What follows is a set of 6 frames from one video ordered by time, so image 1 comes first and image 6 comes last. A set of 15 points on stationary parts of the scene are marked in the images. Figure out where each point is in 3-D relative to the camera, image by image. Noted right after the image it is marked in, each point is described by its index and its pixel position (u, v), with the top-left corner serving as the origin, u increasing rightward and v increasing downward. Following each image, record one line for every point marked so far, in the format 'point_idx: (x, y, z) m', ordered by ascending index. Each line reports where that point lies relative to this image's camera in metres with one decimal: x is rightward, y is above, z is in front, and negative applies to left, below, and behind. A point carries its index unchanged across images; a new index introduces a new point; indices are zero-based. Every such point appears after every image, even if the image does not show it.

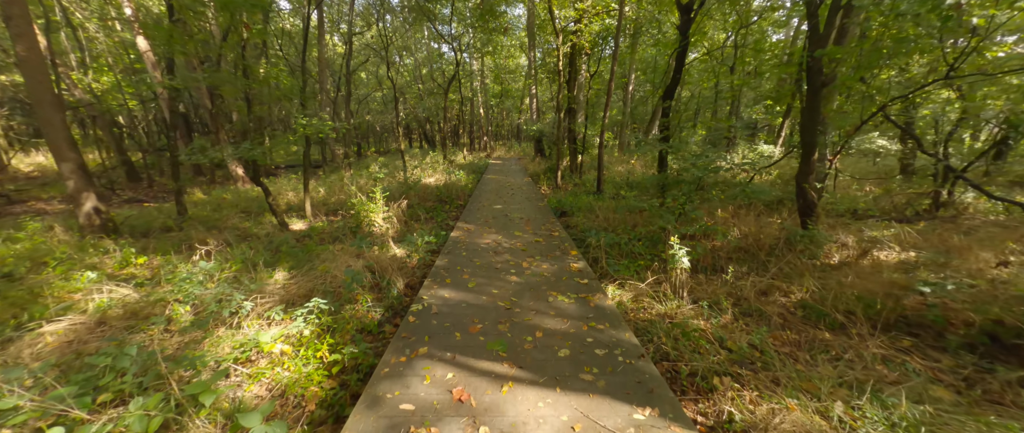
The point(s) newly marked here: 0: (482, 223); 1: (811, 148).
0: (-0.4, -0.1, +4.7) m
1: (+3.4, +0.8, +3.9) m
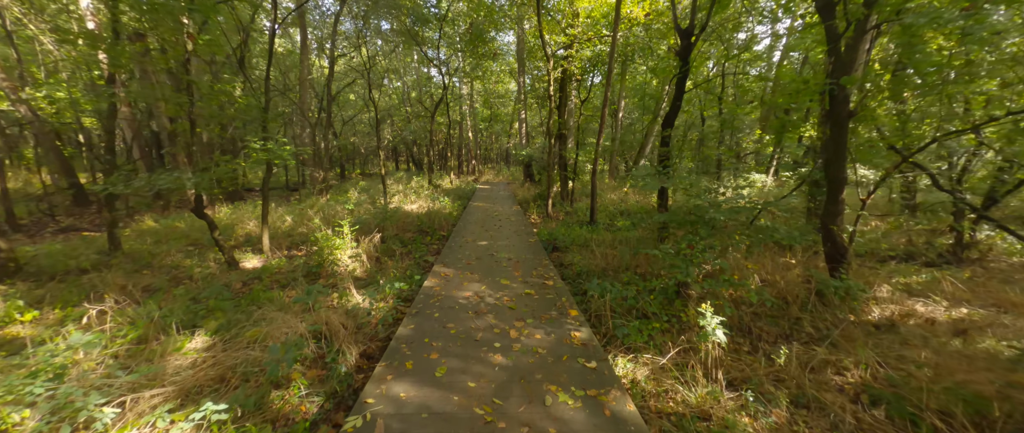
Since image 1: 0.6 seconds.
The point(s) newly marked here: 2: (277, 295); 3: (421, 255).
0: (-0.6, -0.6, +4.0) m
1: (+3.2, +0.3, +3.4) m
2: (-2.5, -0.8, +3.7) m
3: (-1.5, -0.6, +5.6) m
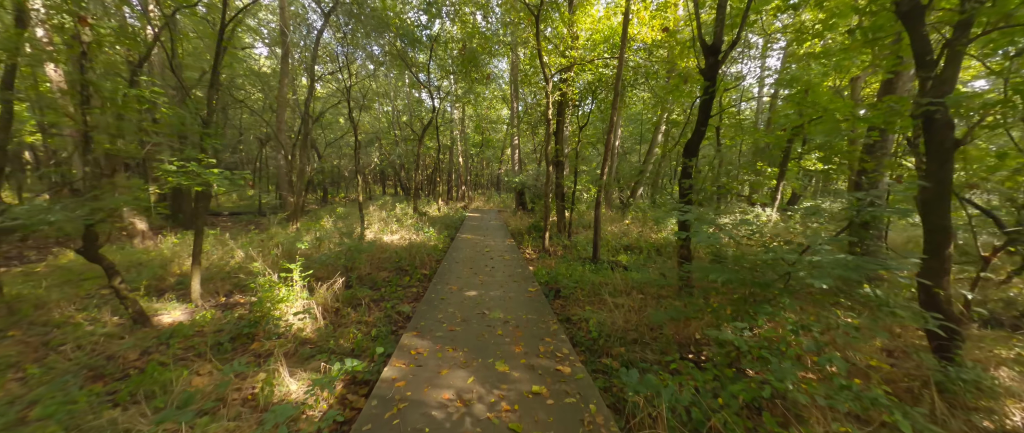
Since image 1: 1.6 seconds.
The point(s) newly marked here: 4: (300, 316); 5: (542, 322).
0: (-0.6, -1.0, +3.0) m
1: (+3.2, -0.1, +2.6) m
2: (-2.5, -1.2, +2.6) m
3: (-1.5, -1.1, +4.6) m
4: (-2.2, -1.0, +3.6) m
5: (+0.3, -1.0, +3.4) m
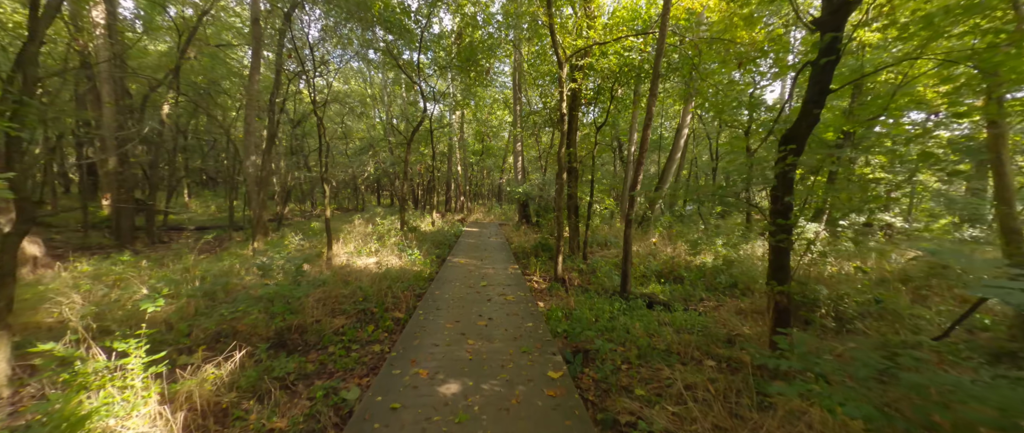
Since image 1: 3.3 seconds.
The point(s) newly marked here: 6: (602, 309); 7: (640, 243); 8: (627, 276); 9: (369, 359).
0: (-0.5, -1.2, +1.3) m
1: (+3.3, -0.4, +0.9) m
2: (-2.5, -1.4, +0.9) m
3: (-1.5, -1.4, +2.9) m
4: (-2.1, -1.3, +1.9) m
5: (+0.3, -1.3, +1.7) m
6: (+1.3, -1.3, +4.8) m
7: (+3.3, -0.7, +9.1) m
8: (+1.9, -1.0, +5.6) m
9: (-1.4, -1.4, +3.4) m
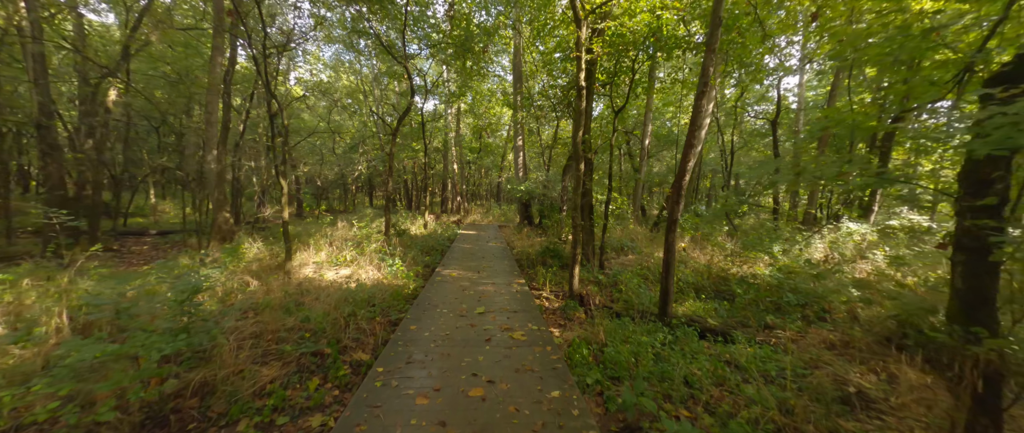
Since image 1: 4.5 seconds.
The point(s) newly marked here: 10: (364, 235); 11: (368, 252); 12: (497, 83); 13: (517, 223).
0: (-0.4, -1.2, 0.0) m
1: (+3.4, -0.3, -0.4) m
2: (-2.4, -1.4, -0.4) m
3: (-1.4, -1.4, +1.6) m
4: (-2.1, -1.3, +0.6) m
5: (+0.4, -1.3, +0.4) m
6: (+1.3, -1.3, +3.5) m
7: (+3.4, -0.7, +7.8) m
8: (+1.9, -1.0, +4.3) m
9: (-1.3, -1.4, +2.1) m
10: (-3.7, -0.5, +8.5) m
11: (-2.8, -0.7, +6.8) m
12: (-0.7, +6.2, +15.9) m
13: (+0.2, -0.3, +13.3) m
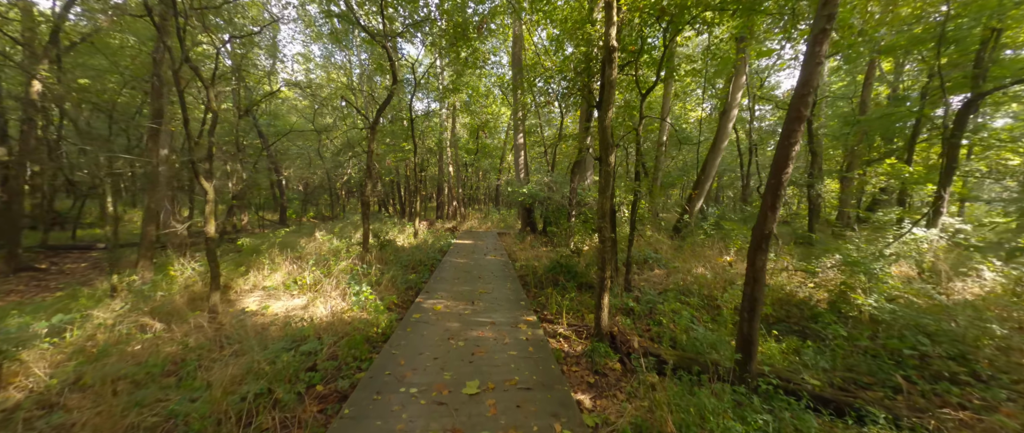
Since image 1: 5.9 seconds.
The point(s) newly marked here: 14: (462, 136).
0: (-0.3, -1.3, -1.4) m
1: (+3.5, -0.4, -1.7) m
2: (-2.3, -1.5, -1.8) m
3: (-1.3, -1.5, +0.2) m
4: (-2.0, -1.4, -0.8) m
5: (+0.5, -1.3, -1.0) m
6: (+1.4, -1.4, +2.1) m
7: (+3.5, -0.8, +6.4) m
8: (+2.0, -1.1, +2.9) m
9: (-1.3, -1.5, +0.7) m
10: (-3.6, -0.7, +7.1) m
11: (-2.8, -0.9, +5.4) m
12: (-0.8, +5.9, +14.6) m
13: (+0.2, -0.5, +11.9) m
14: (-2.7, +4.6, +19.5) m
